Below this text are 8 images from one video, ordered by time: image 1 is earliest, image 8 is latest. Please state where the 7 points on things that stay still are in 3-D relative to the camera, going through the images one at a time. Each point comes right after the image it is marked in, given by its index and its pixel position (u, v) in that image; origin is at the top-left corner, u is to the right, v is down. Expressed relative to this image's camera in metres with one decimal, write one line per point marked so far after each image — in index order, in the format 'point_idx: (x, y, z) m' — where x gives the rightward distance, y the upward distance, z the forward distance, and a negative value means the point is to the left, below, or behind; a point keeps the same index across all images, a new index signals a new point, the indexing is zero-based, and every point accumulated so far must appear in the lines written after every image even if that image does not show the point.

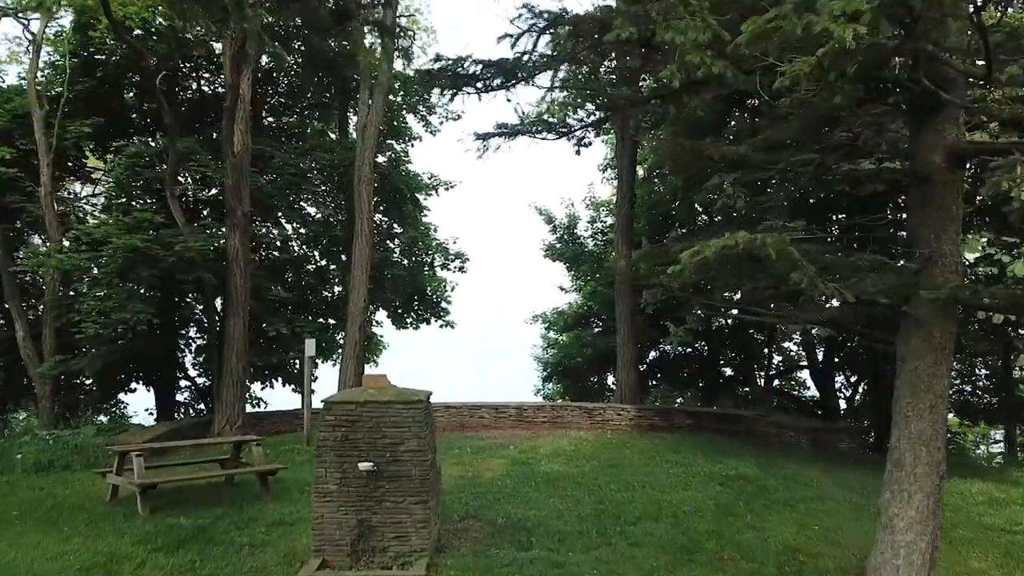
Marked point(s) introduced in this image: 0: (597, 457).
0: (+0.9, -1.9, +11.8) m
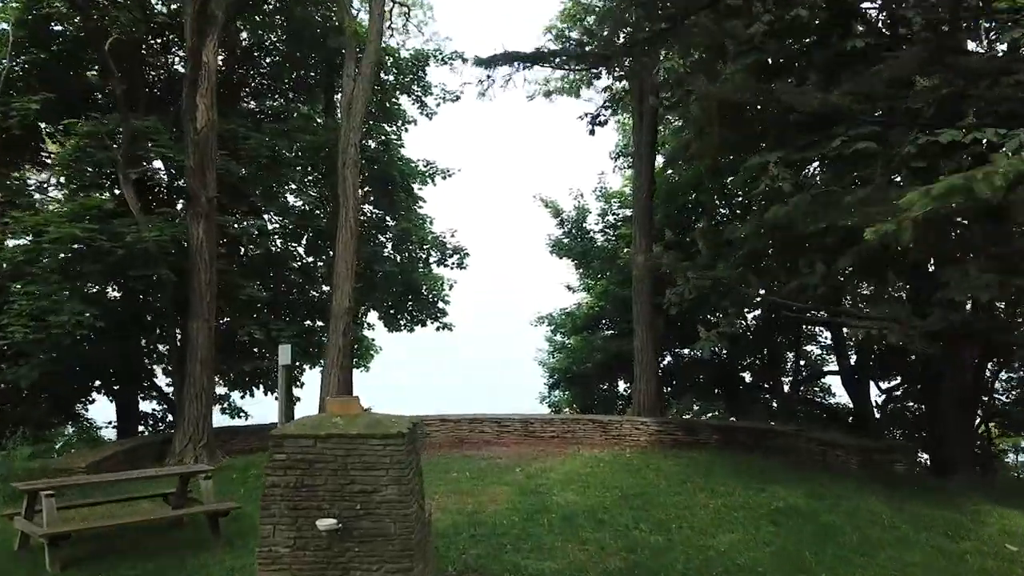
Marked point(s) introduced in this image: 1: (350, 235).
0: (+1.0, -1.8, +10.1) m
1: (-2.0, +0.6, +13.0) m
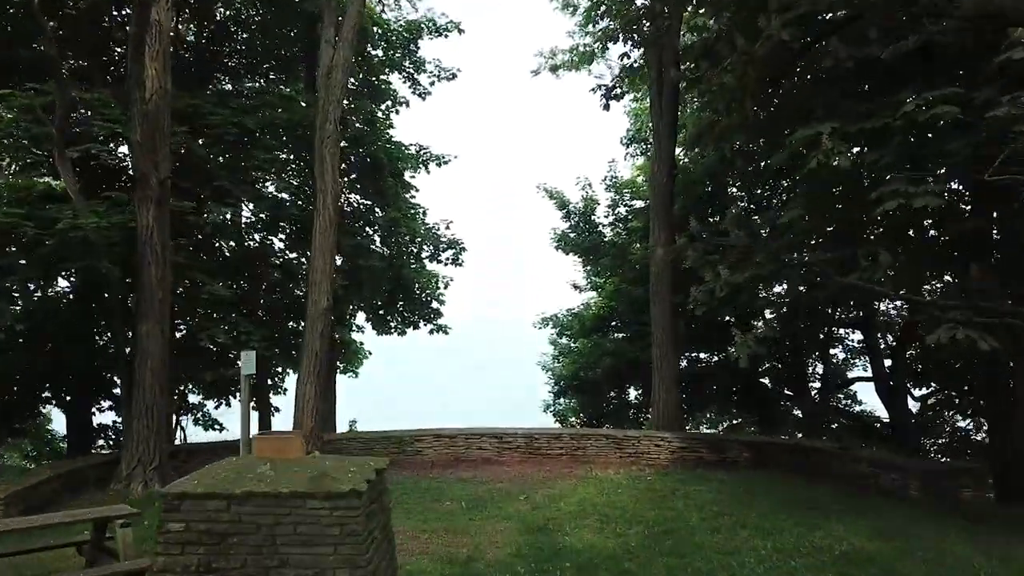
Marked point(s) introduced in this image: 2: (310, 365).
0: (+1.0, -1.8, +8.4) m
1: (-1.9, +0.7, +11.4) m
2: (-2.1, -0.8, +11.2) m
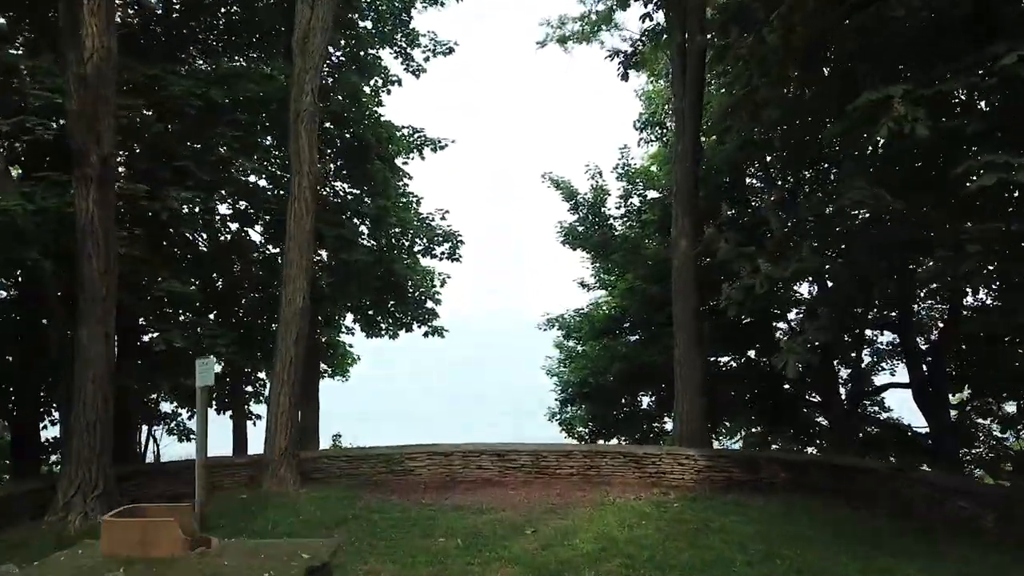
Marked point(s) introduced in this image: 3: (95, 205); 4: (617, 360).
0: (+1.1, -1.8, +7.0) m
1: (-1.9, +0.7, +9.9) m
2: (-2.0, -0.8, +9.7) m
3: (-3.2, +0.6, +8.2) m
4: (+1.4, -1.0, +15.1) m
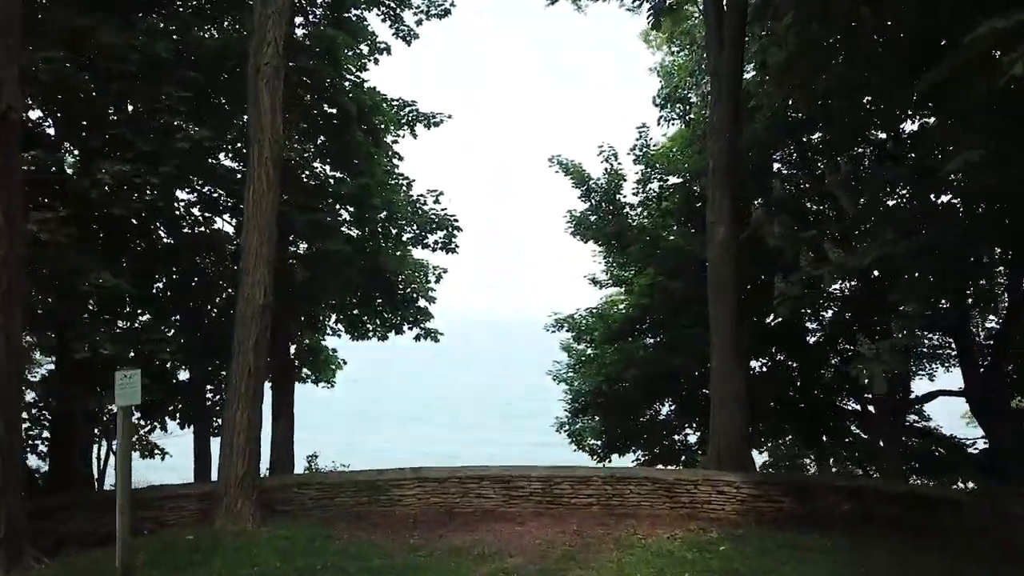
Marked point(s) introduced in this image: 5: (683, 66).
0: (+1.1, -1.7, +5.2) m
1: (-1.8, +0.7, +8.2) m
2: (-2.0, -0.7, +8.0) m
3: (-3.1, +0.7, +6.5) m
4: (+1.5, -1.0, +13.4) m
5: (+2.3, +3.0, +14.3) m
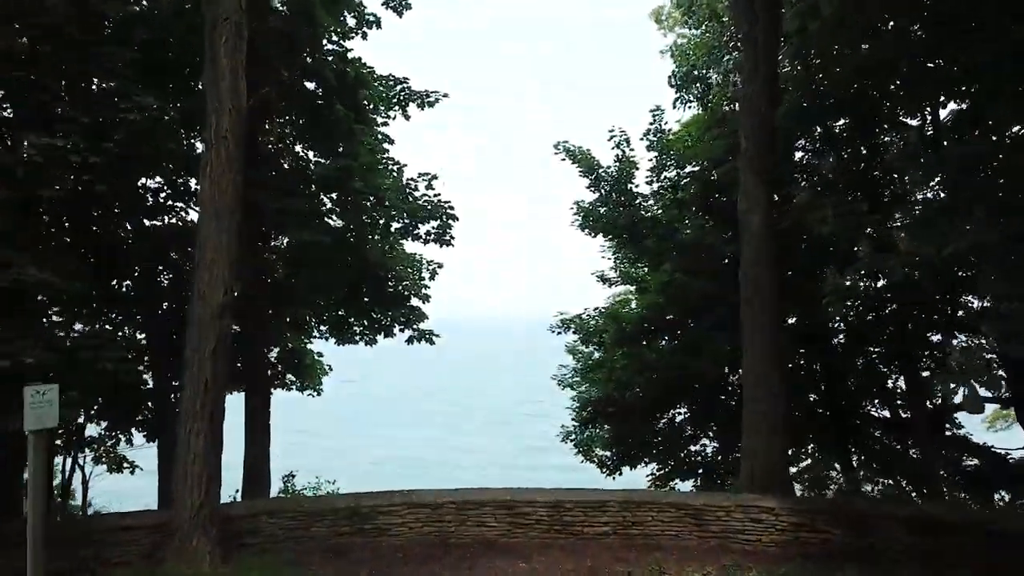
0: (+1.2, -1.7, +4.0) m
1: (-1.8, +0.8, +7.0) m
2: (-2.0, -0.7, +6.8) m
3: (-3.1, +0.7, +5.3) m
4: (+1.5, -0.9, +12.2) m
5: (+2.3, +3.0, +13.1) m
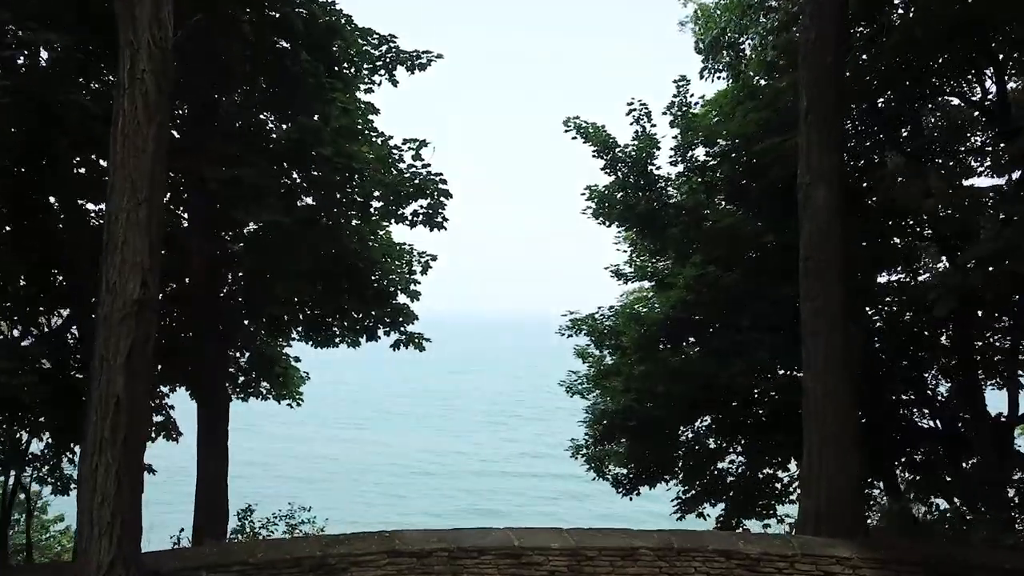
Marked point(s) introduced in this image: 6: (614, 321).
0: (+1.2, -1.7, +2.4) m
1: (-1.8, +0.8, +5.4) m
2: (-1.9, -0.7, +5.2) m
3: (-3.0, +0.7, +3.7) m
4: (+1.6, -0.9, +10.6) m
5: (+2.3, +3.0, +11.5) m
6: (+1.2, -0.4, +12.4) m
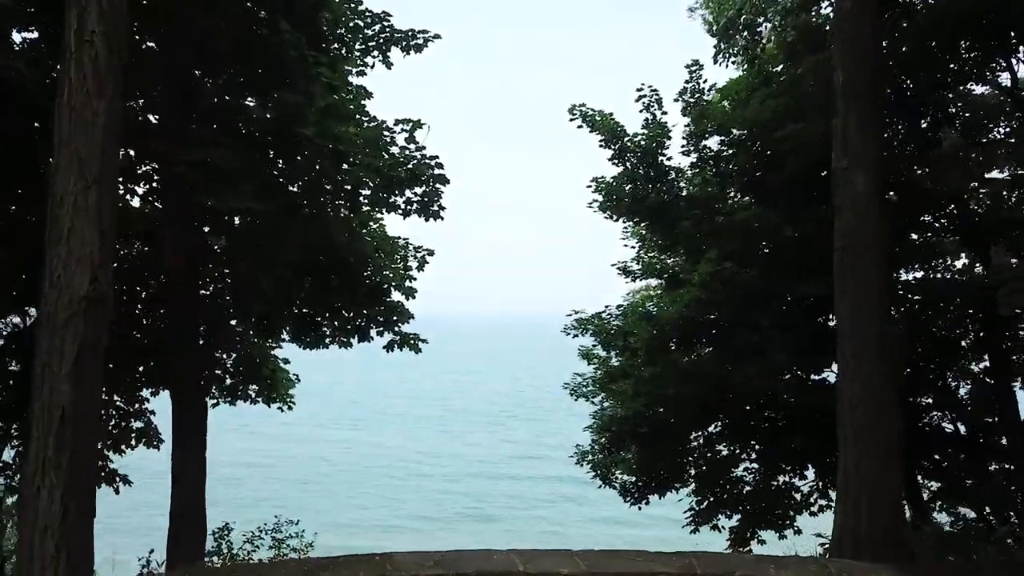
0: (+1.2, -1.6, +1.8) m
1: (-1.8, +0.8, +4.7) m
2: (-1.9, -0.6, +4.5) m
3: (-3.0, +0.8, +3.0) m
4: (+1.6, -0.9, +9.9) m
5: (+2.4, +3.1, +10.9) m
6: (+1.2, -0.3, +11.8) m
